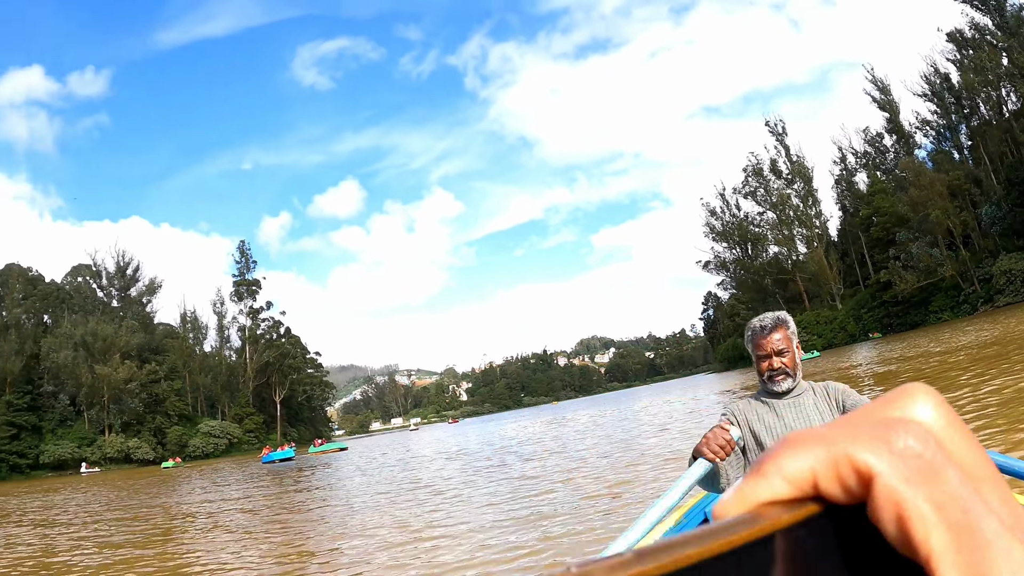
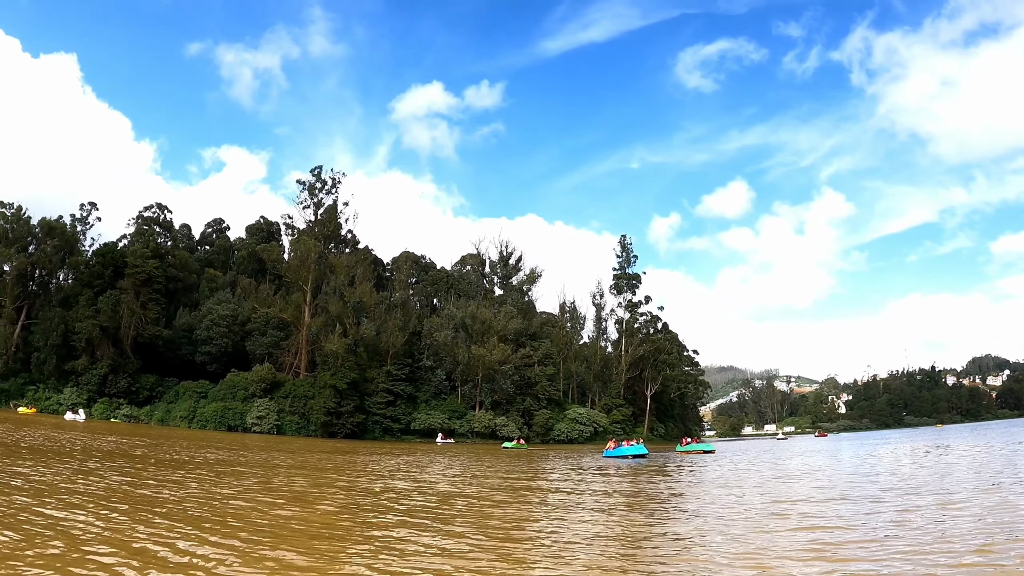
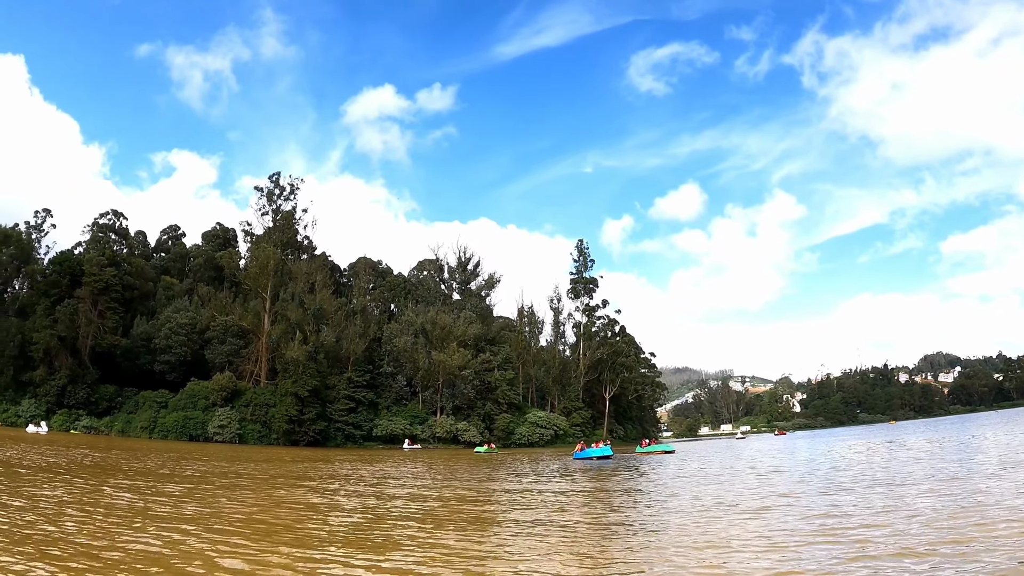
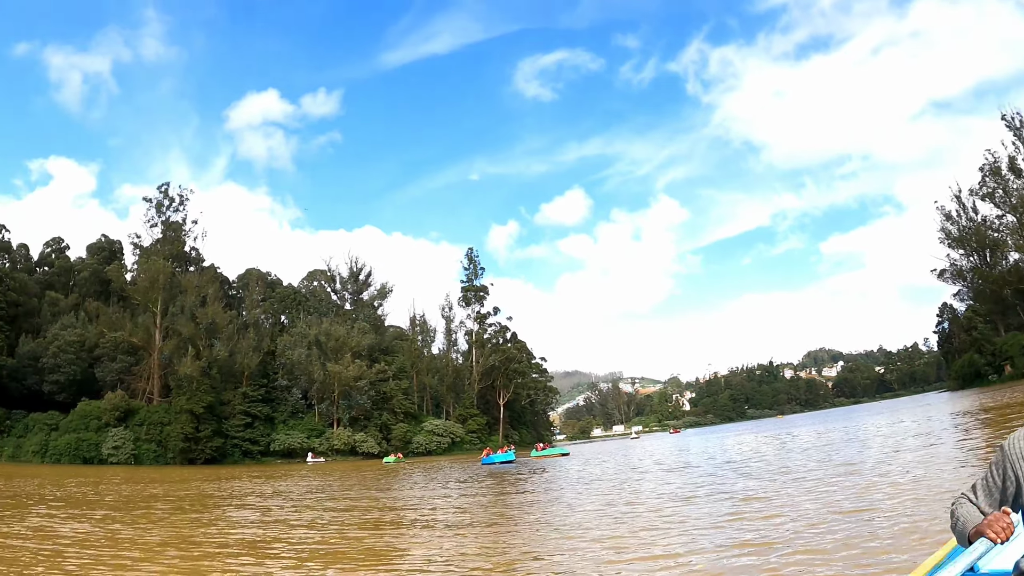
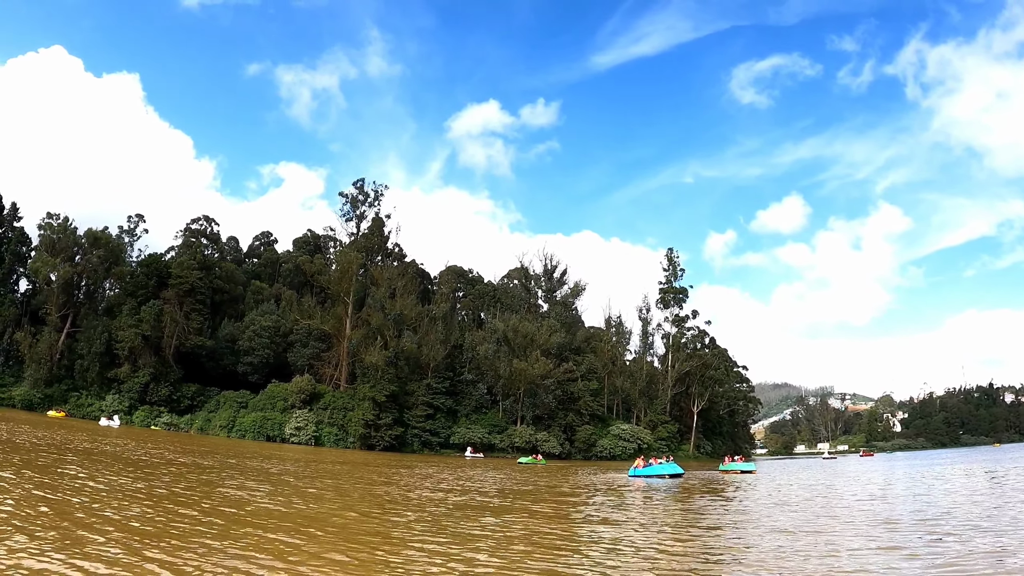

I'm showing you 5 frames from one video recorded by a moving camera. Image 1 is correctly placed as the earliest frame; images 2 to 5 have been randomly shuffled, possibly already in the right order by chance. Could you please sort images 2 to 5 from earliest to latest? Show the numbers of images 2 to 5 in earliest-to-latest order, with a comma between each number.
4, 3, 2, 5
